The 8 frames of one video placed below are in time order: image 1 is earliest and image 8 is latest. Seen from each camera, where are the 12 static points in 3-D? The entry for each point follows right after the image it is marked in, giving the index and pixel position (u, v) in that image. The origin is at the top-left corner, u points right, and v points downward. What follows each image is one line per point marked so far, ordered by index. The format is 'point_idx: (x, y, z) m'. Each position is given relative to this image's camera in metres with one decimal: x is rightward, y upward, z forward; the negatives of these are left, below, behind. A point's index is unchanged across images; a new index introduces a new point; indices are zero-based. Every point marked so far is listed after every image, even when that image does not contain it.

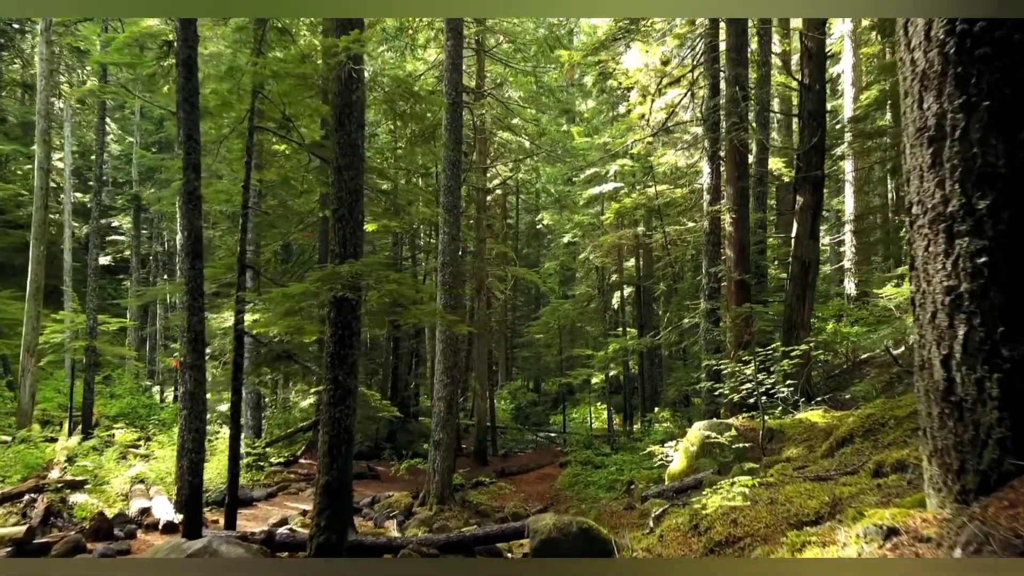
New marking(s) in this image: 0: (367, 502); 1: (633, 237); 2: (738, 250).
0: (-1.4, -2.0, +6.9) m
1: (+1.7, +0.7, +10.5) m
2: (+1.9, +0.3, +6.3) m
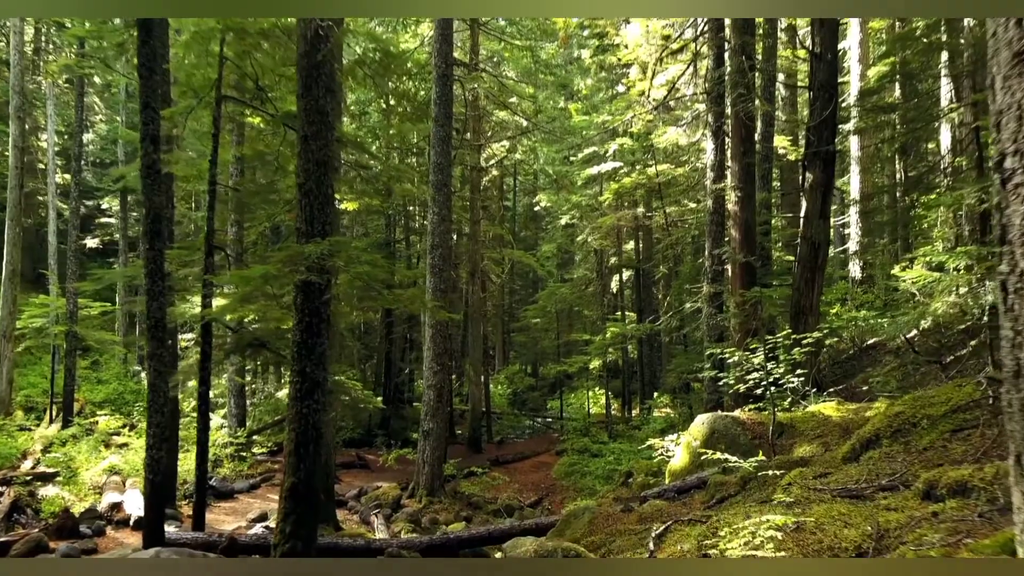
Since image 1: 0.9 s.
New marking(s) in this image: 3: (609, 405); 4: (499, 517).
0: (-1.5, -1.9, +6.6) m
1: (+1.7, +1.0, +10.1) m
2: (+1.9, +0.5, +6.0) m
3: (+1.3, -1.6, +9.9) m
4: (-0.1, -2.1, +6.5) m
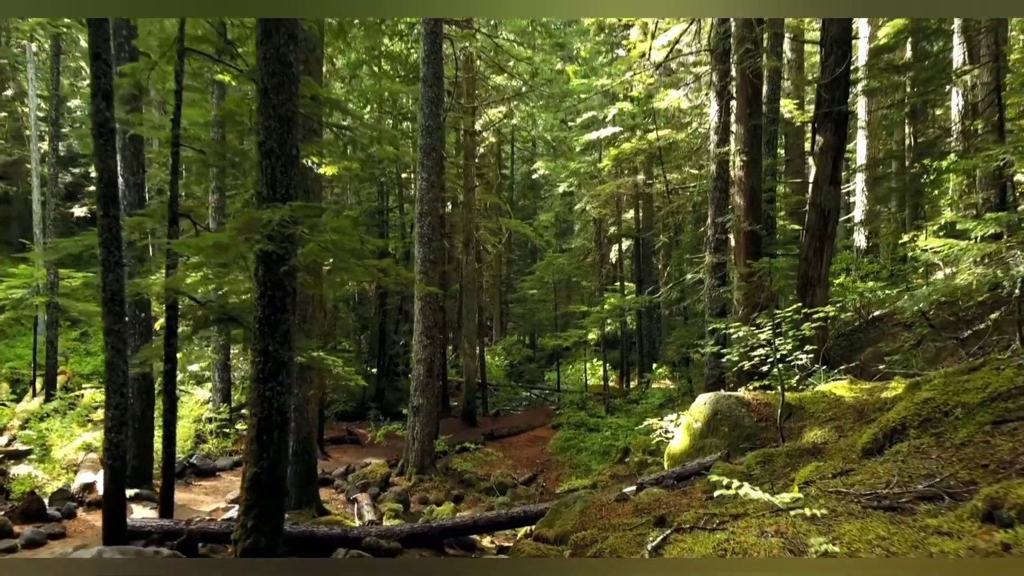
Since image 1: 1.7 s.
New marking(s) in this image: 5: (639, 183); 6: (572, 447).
0: (-1.5, -1.6, +6.4) m
1: (+1.6, +1.4, +9.8) m
2: (+1.8, +0.7, +5.6) m
3: (+1.2, -1.2, +9.7) m
4: (-0.2, -1.8, +6.3) m
5: (+1.7, +1.4, +9.6) m
6: (+0.6, -1.6, +7.5) m
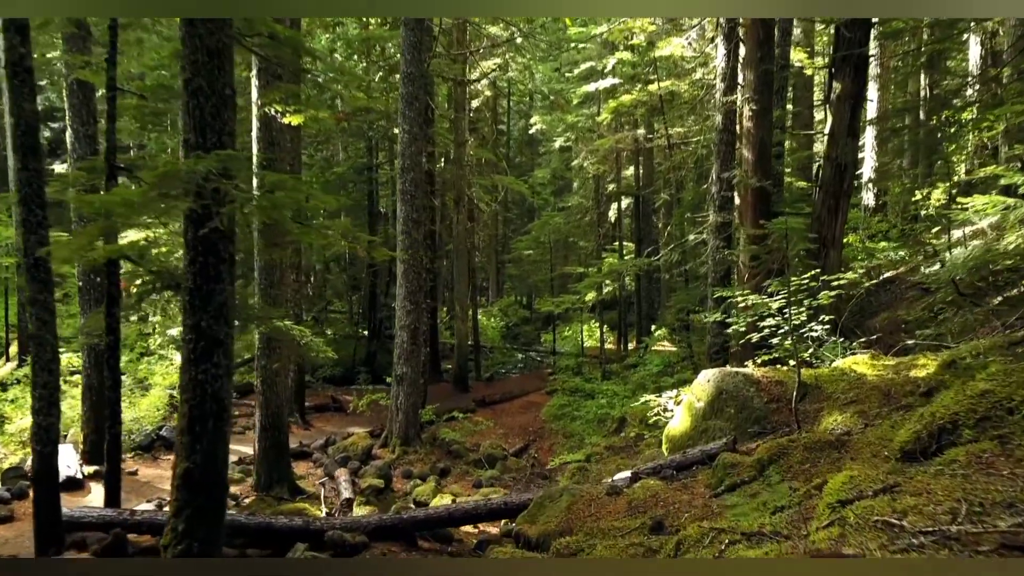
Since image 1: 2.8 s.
0: (-1.6, -1.3, +6.1) m
1: (+1.5, +1.9, +9.3) m
2: (+1.7, +1.0, +5.2) m
3: (+1.2, -0.7, +9.3) m
4: (-0.3, -1.5, +6.0) m
5: (+1.6, +1.8, +9.1) m
6: (+0.5, -1.2, +7.1) m
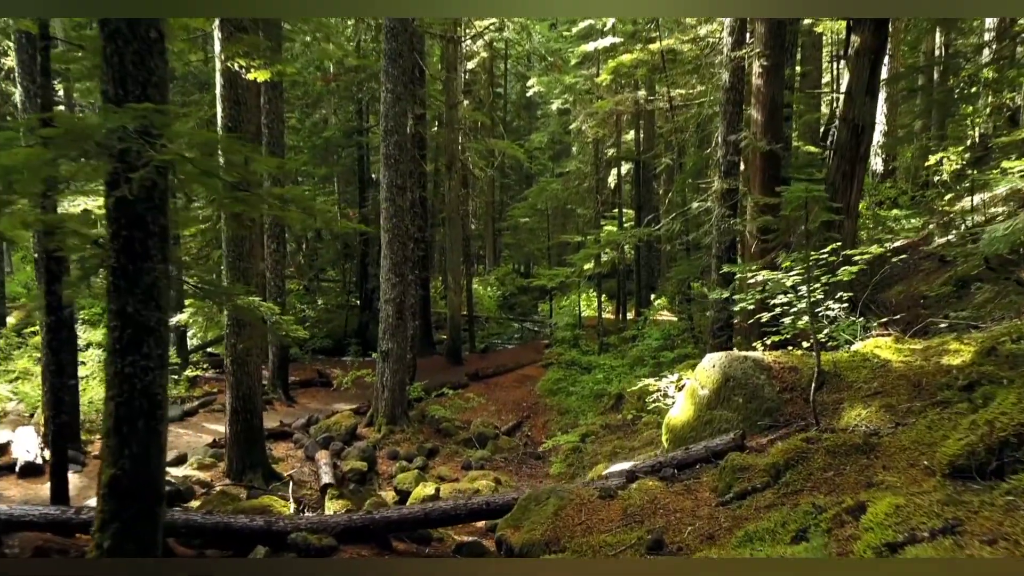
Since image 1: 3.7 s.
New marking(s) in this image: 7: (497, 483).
0: (-1.7, -1.1, +5.8) m
1: (+1.5, +2.2, +8.8) m
2: (+1.7, +1.2, +4.8) m
3: (+1.1, -0.3, +9.0) m
4: (-0.3, -1.3, +5.7) m
5: (+1.5, +2.2, +8.7) m
6: (+0.5, -1.0, +6.8) m
7: (-0.1, -1.3, +4.9) m
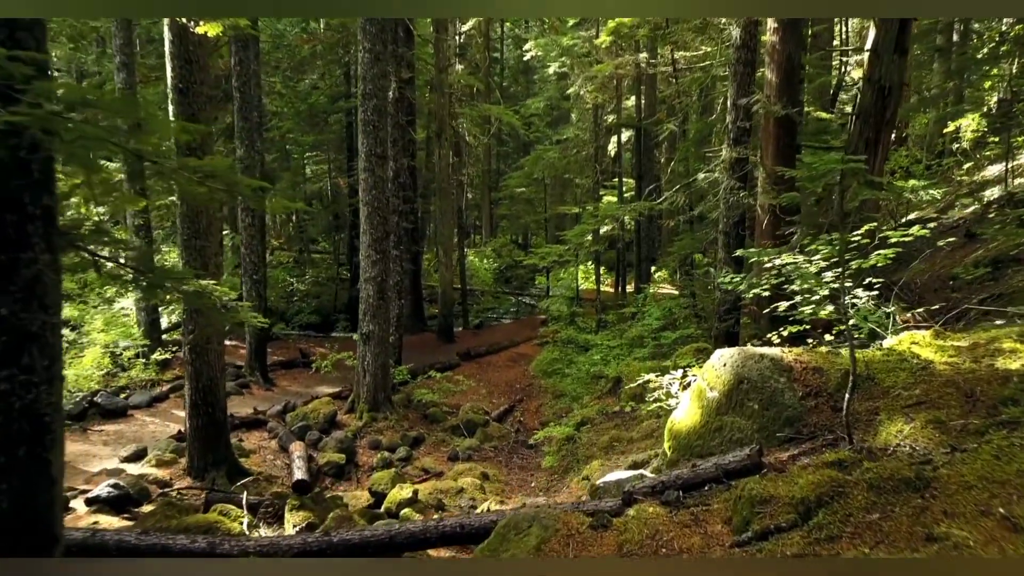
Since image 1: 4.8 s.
0: (-1.7, -0.9, +5.4) m
1: (+1.4, +2.5, +8.3) m
2: (+1.6, +1.3, +4.3) m
3: (+1.0, 0.0, +8.6) m
4: (-0.4, -1.1, +5.4) m
5: (+1.4, +2.5, +8.2) m
6: (+0.4, -0.7, +6.4) m
7: (-0.2, -1.2, +4.5) m
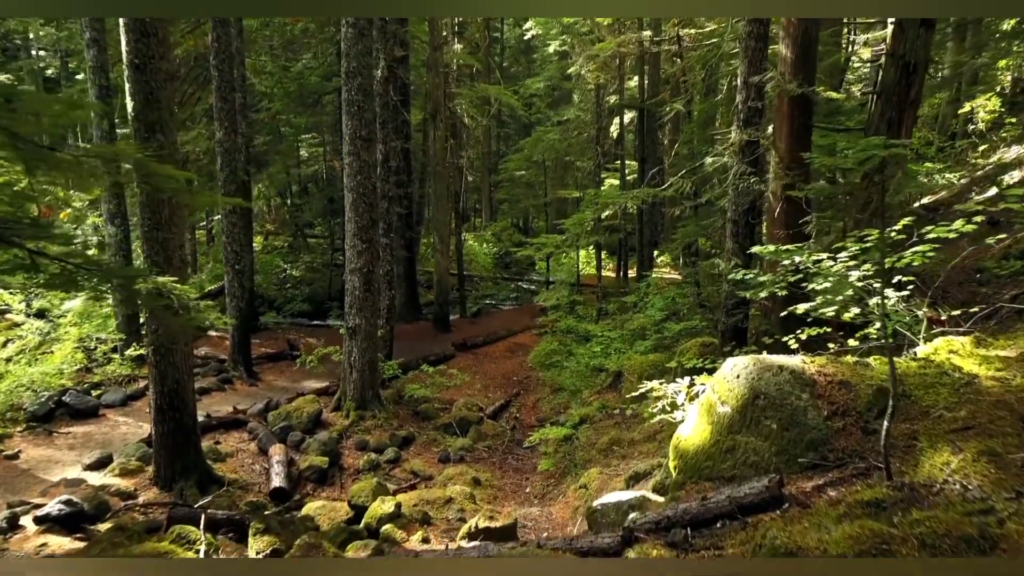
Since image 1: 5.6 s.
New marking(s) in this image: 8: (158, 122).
0: (-1.8, -0.8, +5.1) m
1: (+1.3, +2.7, +7.9) m
2: (+1.6, +1.3, +4.0) m
3: (+1.0, +0.2, +8.3) m
4: (-0.4, -1.0, +5.1) m
5: (+1.4, +2.6, +7.8) m
6: (+0.4, -0.7, +6.2) m
7: (-0.2, -1.1, +4.3) m
8: (-1.7, +0.8, +3.4) m
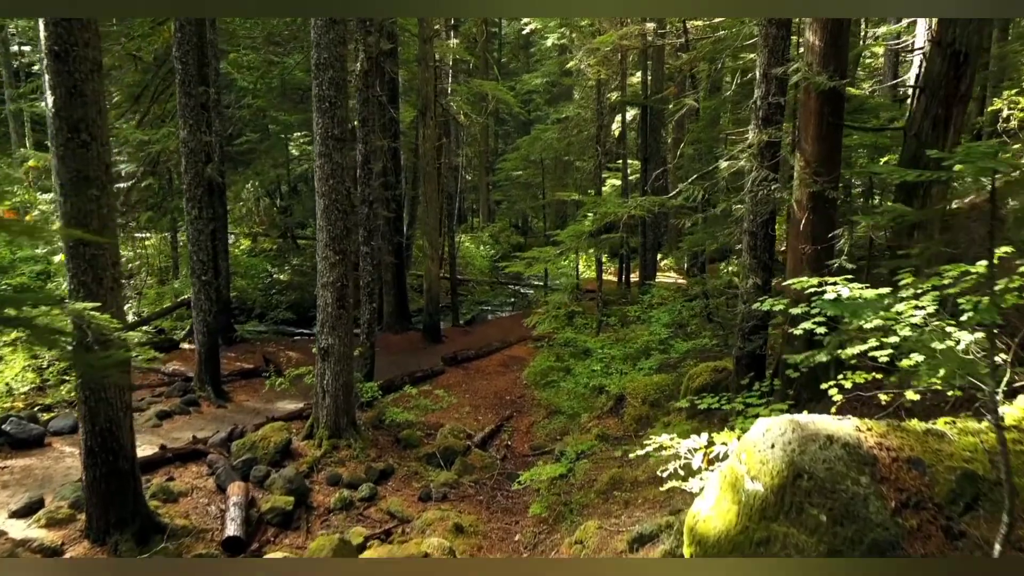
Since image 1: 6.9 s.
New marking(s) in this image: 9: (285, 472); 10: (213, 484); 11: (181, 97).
0: (-1.8, -0.9, +4.6) m
1: (+1.3, +2.6, +7.4) m
2: (+1.5, +1.2, +3.5) m
3: (+0.9, +0.1, +7.8) m
4: (-0.5, -1.1, +4.6) m
5: (+1.4, +2.5, +7.3) m
6: (+0.3, -0.8, +5.7) m
7: (-0.3, -1.2, +3.8) m
8: (-1.7, +0.7, +3.0) m
9: (-1.3, -1.1, +4.2) m
10: (-1.7, -1.1, +4.1) m
11: (-2.5, +1.4, +5.5) m
